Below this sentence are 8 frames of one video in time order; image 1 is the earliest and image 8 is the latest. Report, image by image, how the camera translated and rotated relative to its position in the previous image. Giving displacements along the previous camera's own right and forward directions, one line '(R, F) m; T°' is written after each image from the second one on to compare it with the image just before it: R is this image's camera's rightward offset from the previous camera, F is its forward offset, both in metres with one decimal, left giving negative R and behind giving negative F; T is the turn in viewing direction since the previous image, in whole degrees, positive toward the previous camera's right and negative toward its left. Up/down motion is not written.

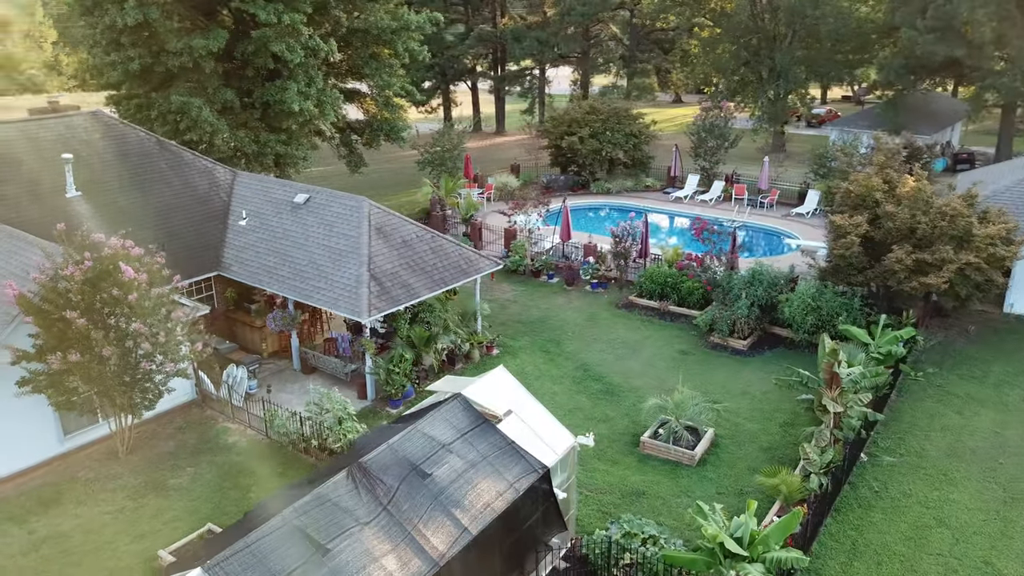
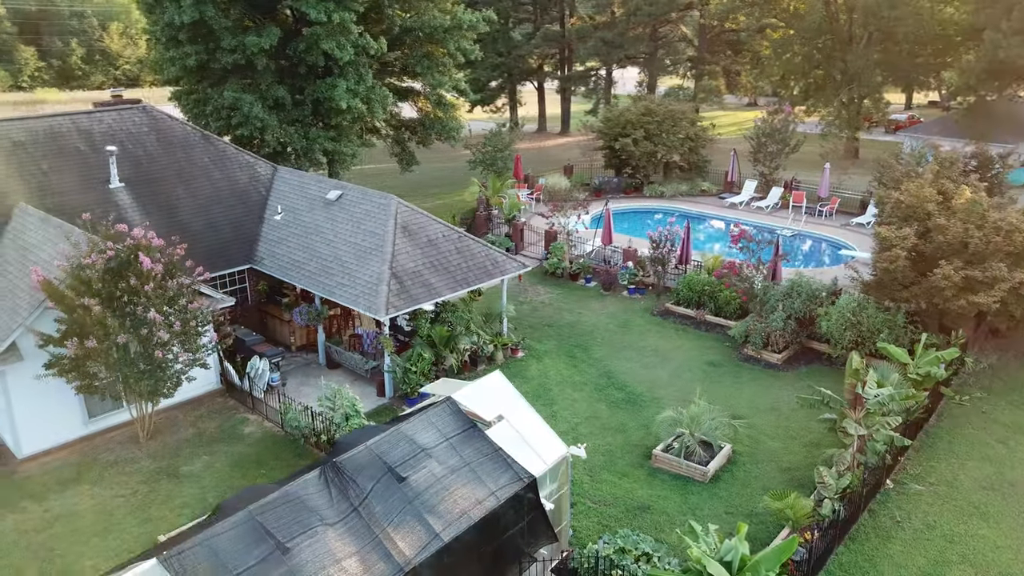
(+1.2, +0.3) m; -5°
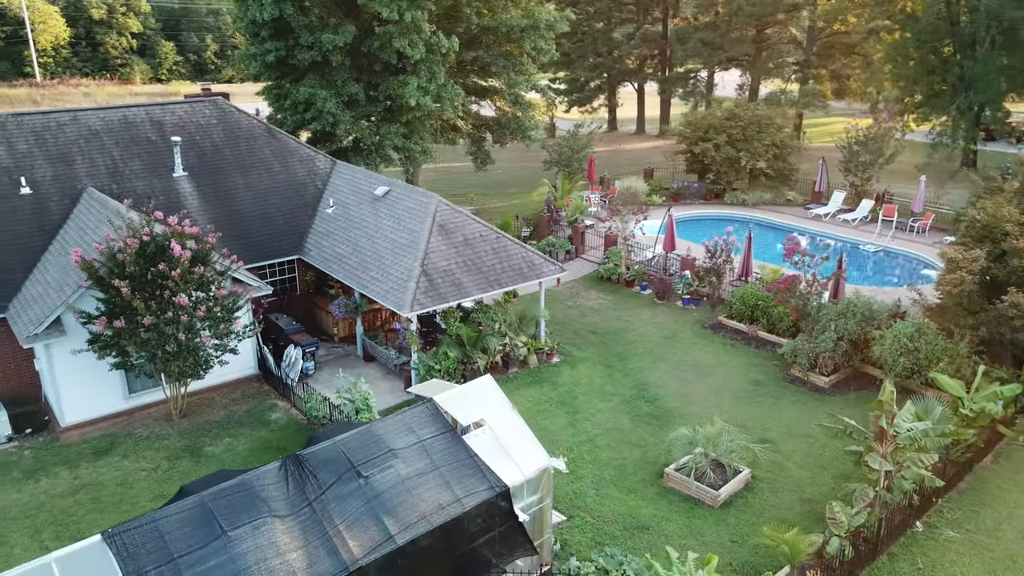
(+1.8, +0.4) m; -8°
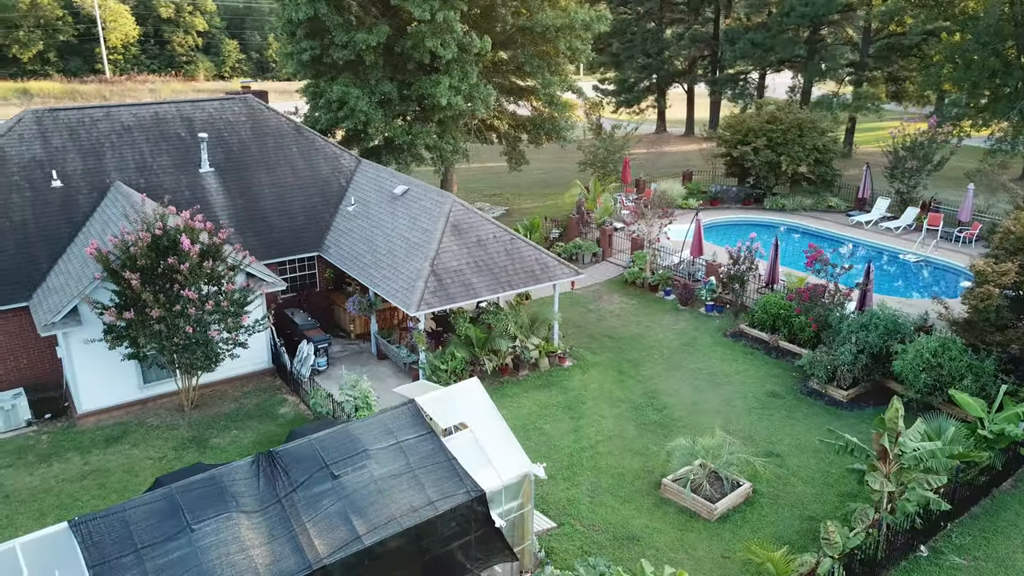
(+1.0, +0.2) m; -4°
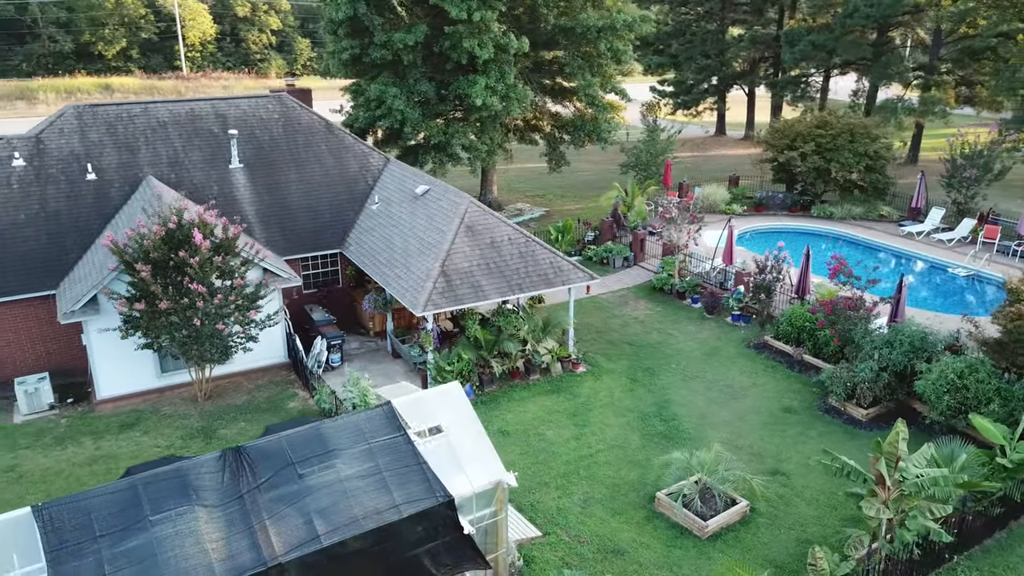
(+1.2, +0.2) m; -5°
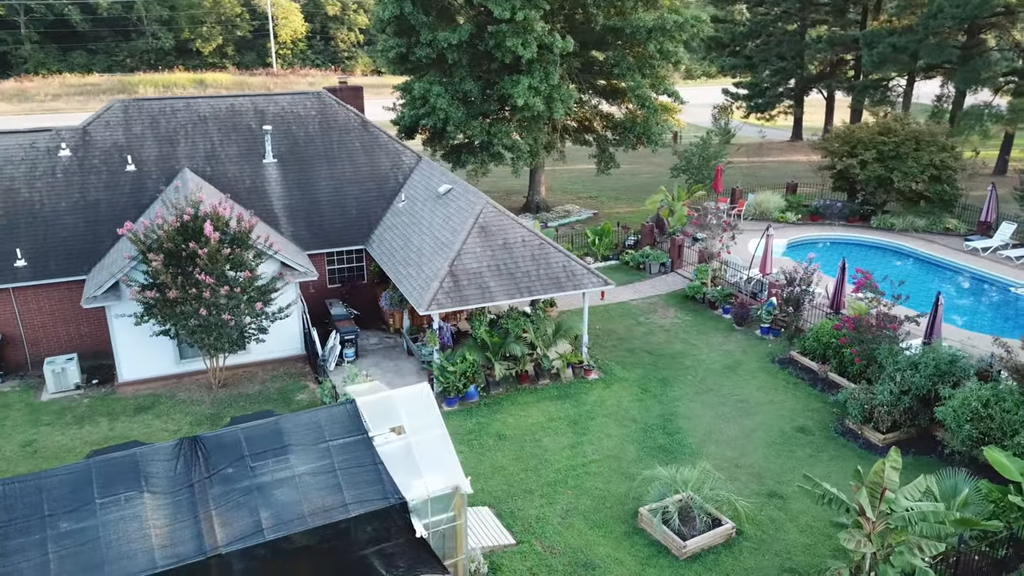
(+1.6, +0.3) m; -6°
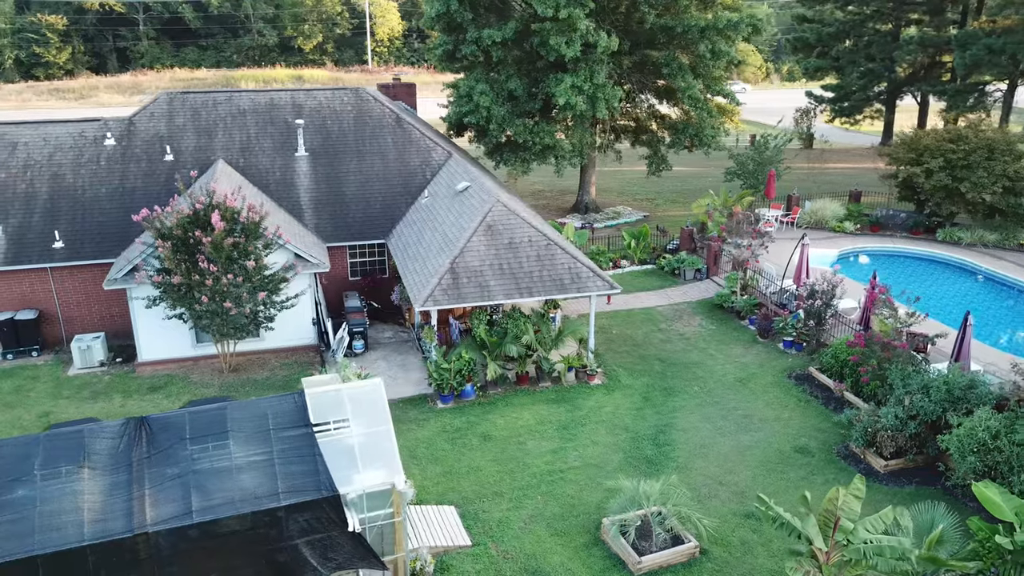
(+2.1, +0.3) m; -7°
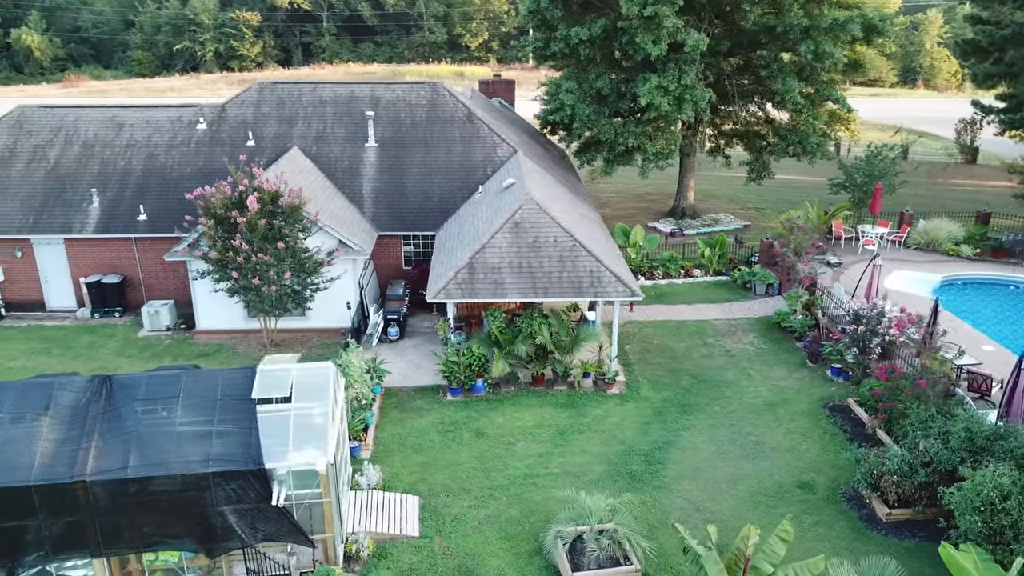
(+3.2, +0.5) m; -12°
